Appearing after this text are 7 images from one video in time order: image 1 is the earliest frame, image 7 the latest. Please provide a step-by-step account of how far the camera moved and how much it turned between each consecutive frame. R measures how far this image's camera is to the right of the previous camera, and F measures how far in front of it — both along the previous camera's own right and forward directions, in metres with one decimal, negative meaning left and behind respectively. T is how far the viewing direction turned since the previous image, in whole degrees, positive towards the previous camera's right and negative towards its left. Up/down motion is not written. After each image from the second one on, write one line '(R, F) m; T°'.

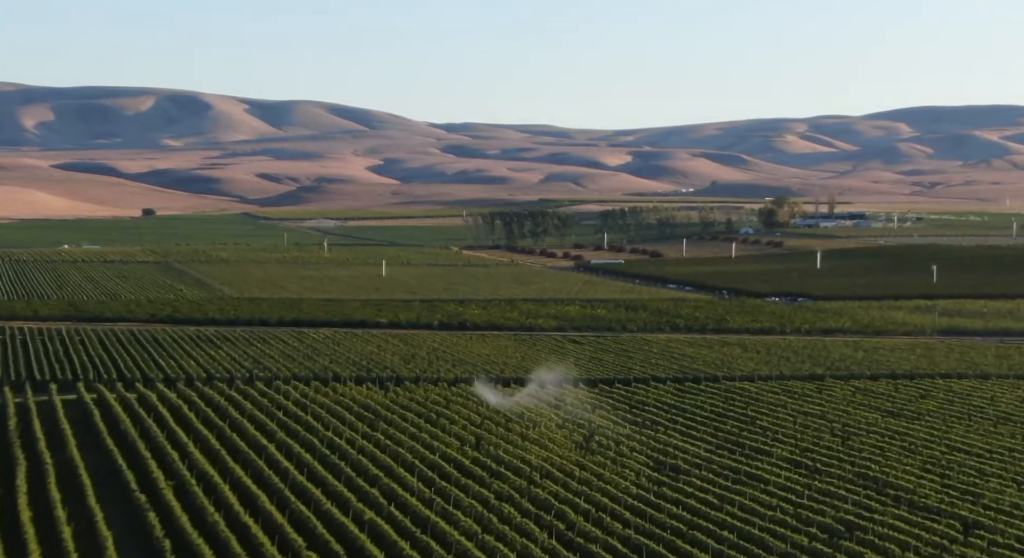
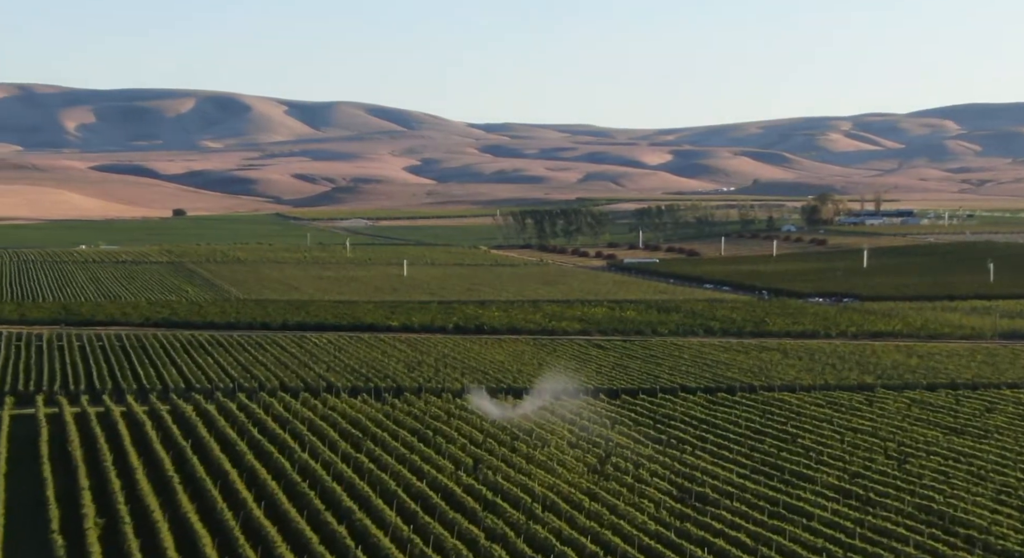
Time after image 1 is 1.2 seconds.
(+0.7, +3.5) m; -2°
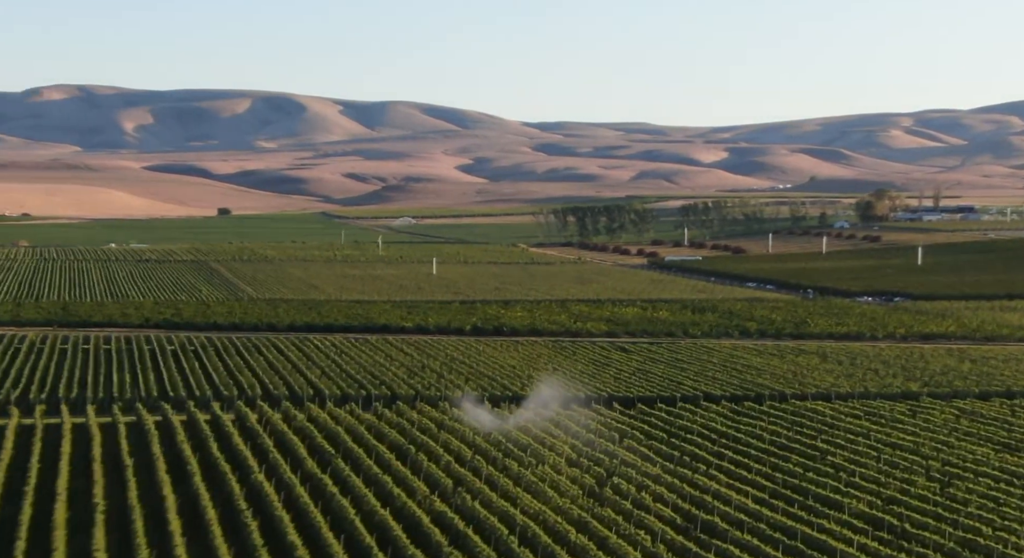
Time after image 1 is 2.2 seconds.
(+1.1, +2.8) m; -3°
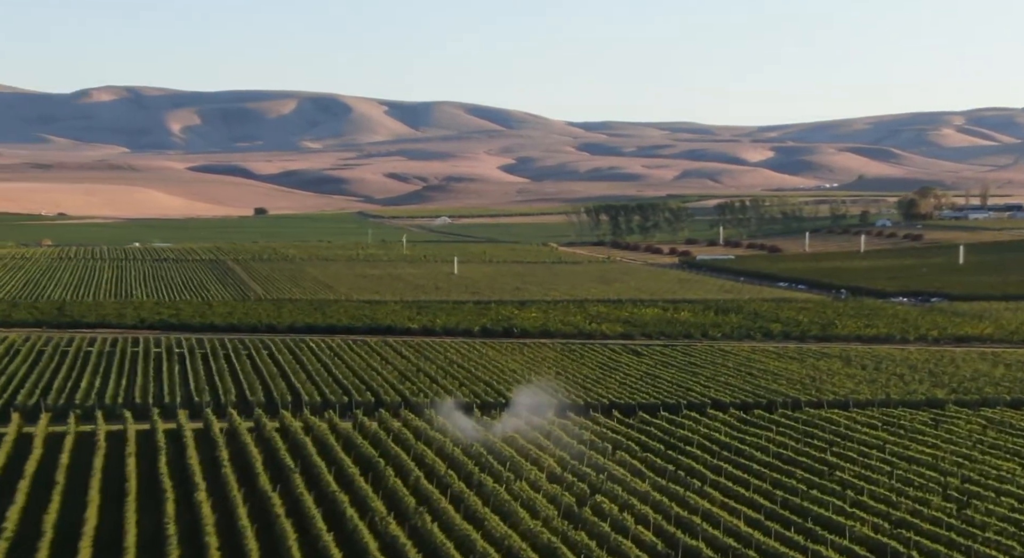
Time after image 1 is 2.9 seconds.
(+1.1, +1.9) m; -2°
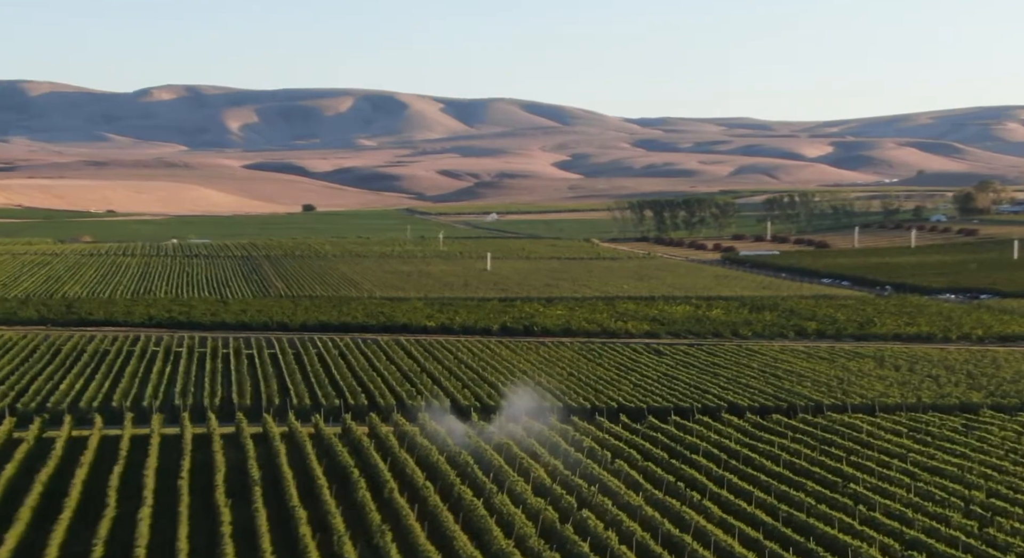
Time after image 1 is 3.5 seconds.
(+1.1, +1.6) m; -3°
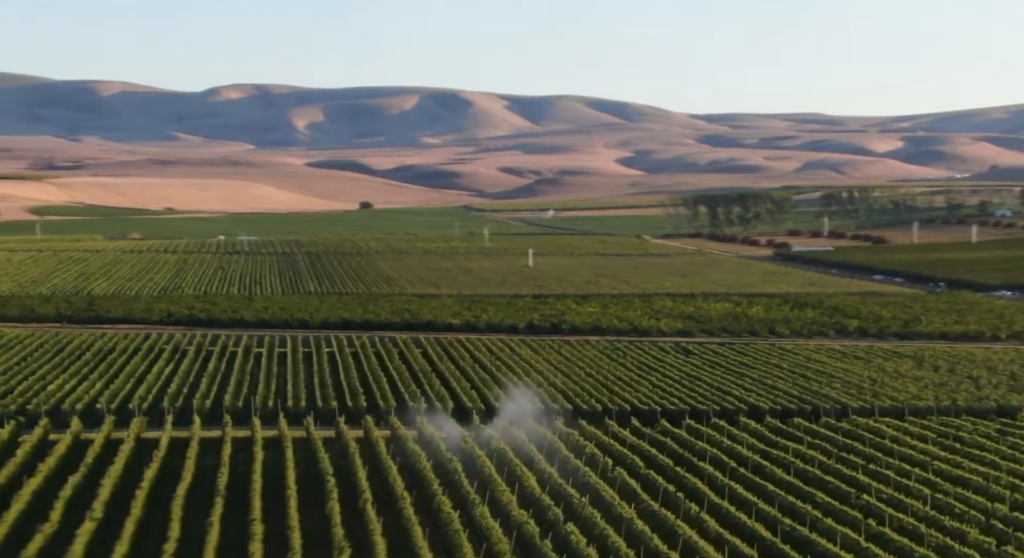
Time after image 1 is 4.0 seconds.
(+1.1, +1.3) m; -3°
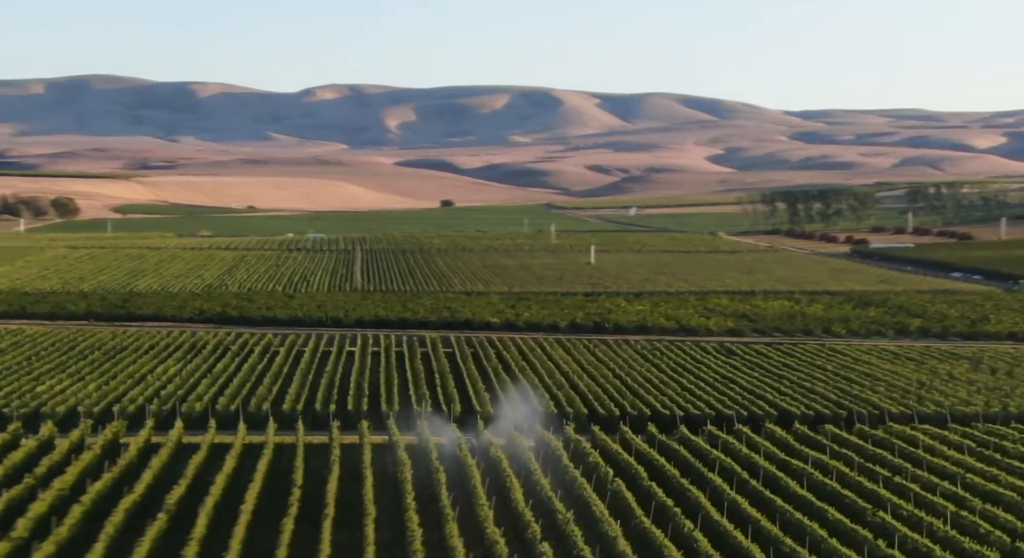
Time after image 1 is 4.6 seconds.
(+1.4, +1.5) m; -4°
